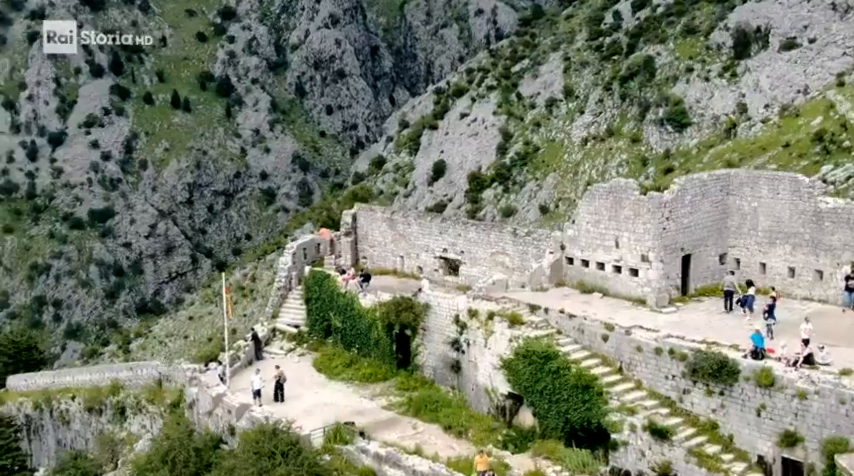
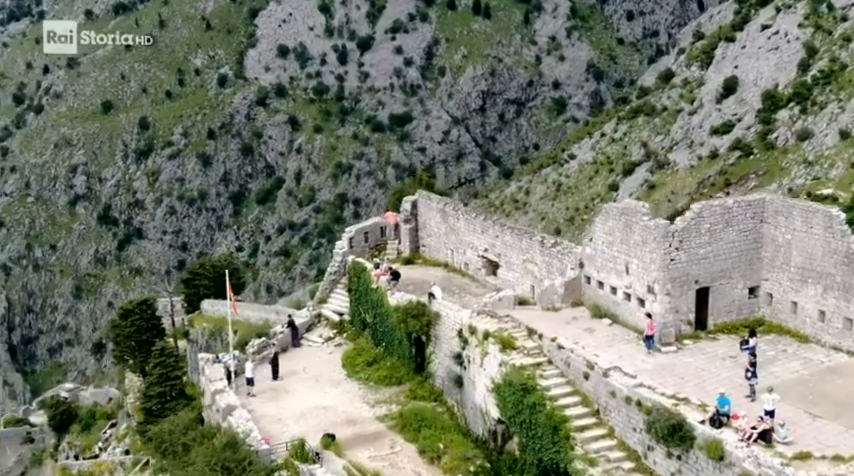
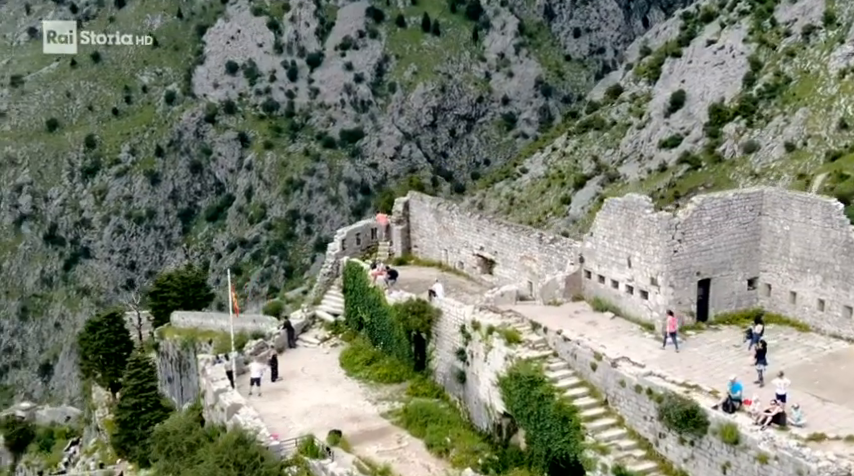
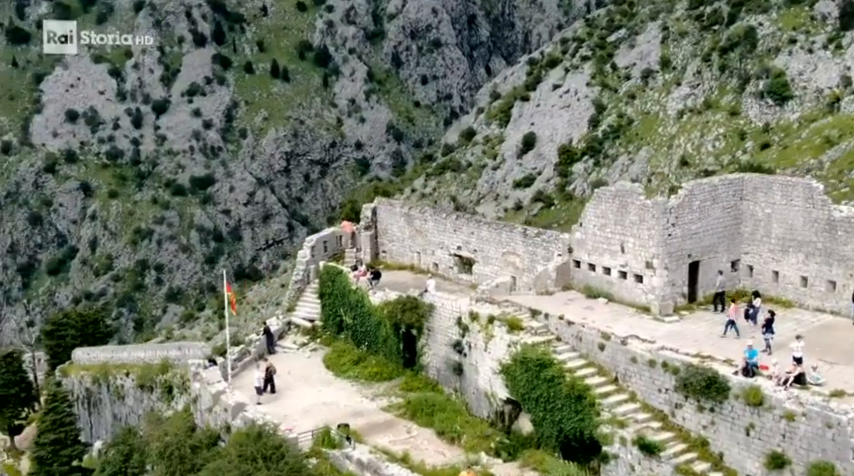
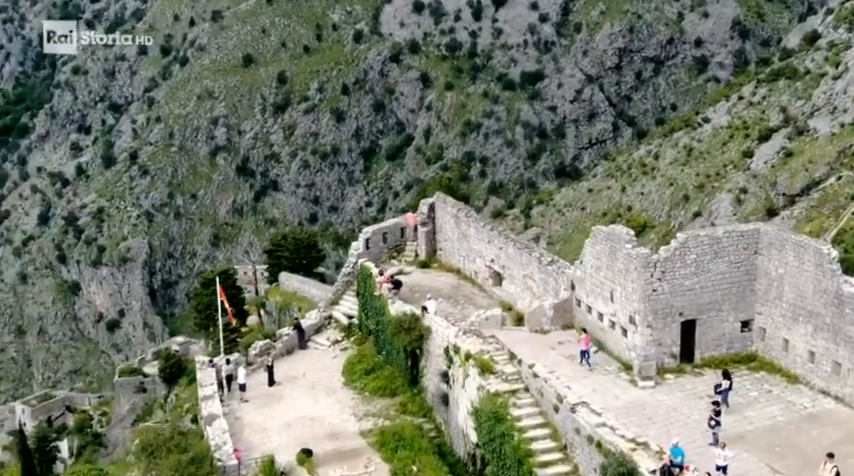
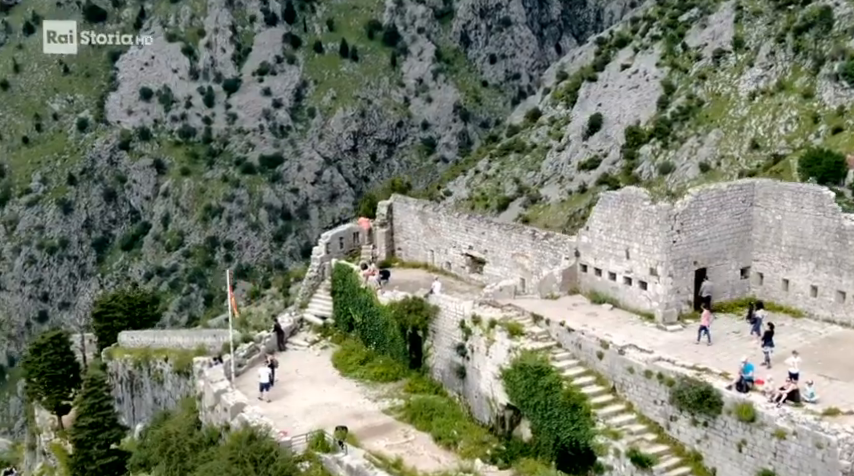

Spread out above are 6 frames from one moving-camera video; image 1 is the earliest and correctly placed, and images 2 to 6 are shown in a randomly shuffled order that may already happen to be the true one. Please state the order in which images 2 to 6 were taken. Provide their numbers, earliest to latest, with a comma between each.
4, 6, 3, 2, 5
